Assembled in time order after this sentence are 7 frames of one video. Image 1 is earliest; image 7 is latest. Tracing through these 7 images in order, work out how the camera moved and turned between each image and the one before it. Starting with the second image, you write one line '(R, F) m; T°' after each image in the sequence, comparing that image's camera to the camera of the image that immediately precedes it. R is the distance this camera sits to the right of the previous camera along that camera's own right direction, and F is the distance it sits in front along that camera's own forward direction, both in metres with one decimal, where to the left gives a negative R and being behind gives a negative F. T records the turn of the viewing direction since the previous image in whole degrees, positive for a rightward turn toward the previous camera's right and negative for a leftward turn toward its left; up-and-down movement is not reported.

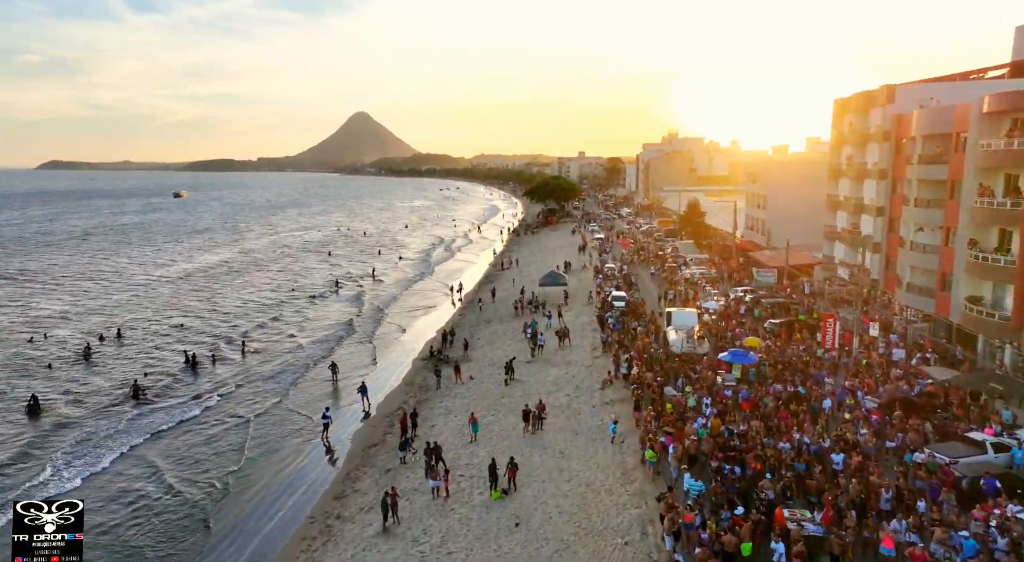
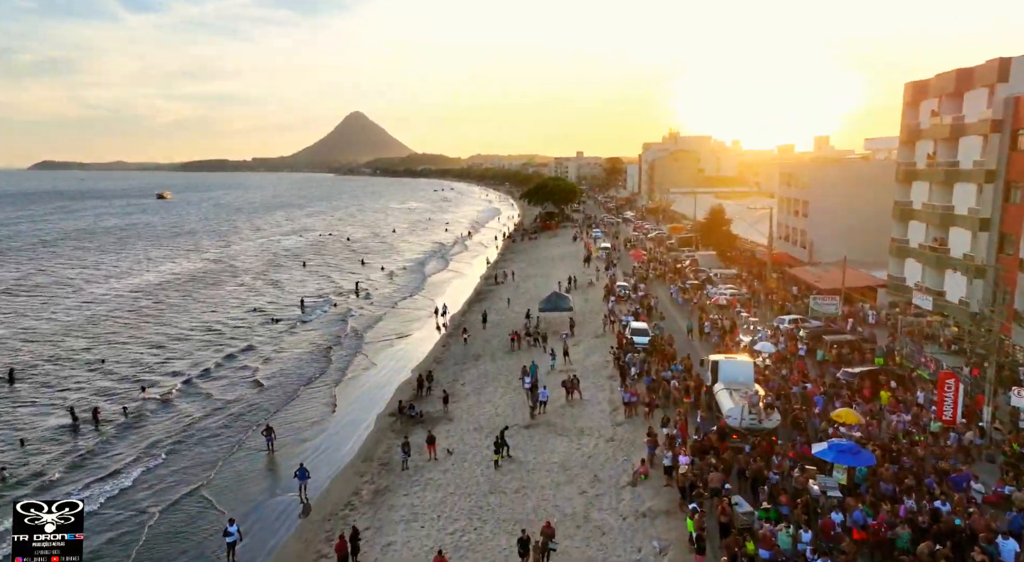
(+0.1, +8.1) m; 0°
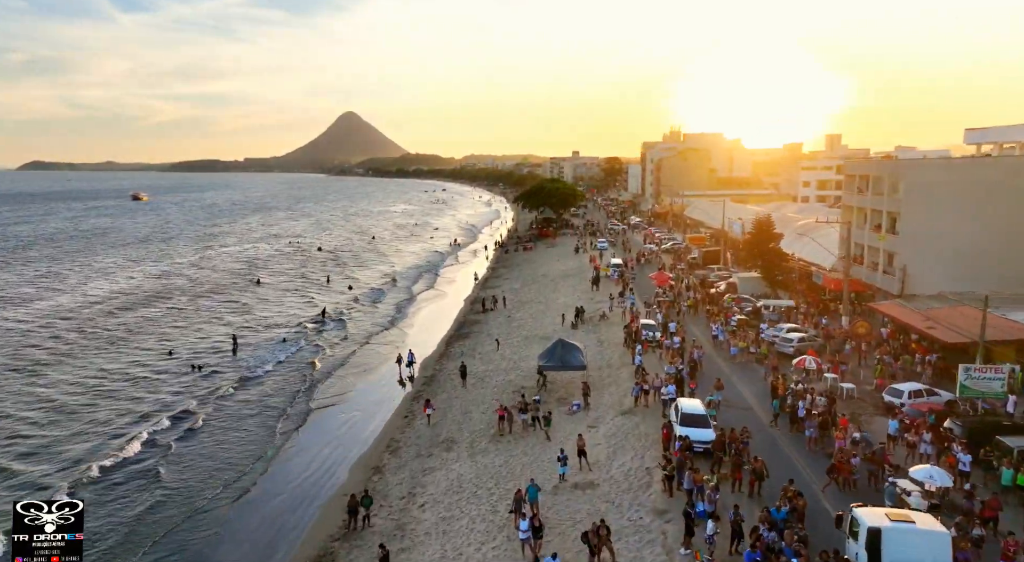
(+0.2, +11.3) m; 0°
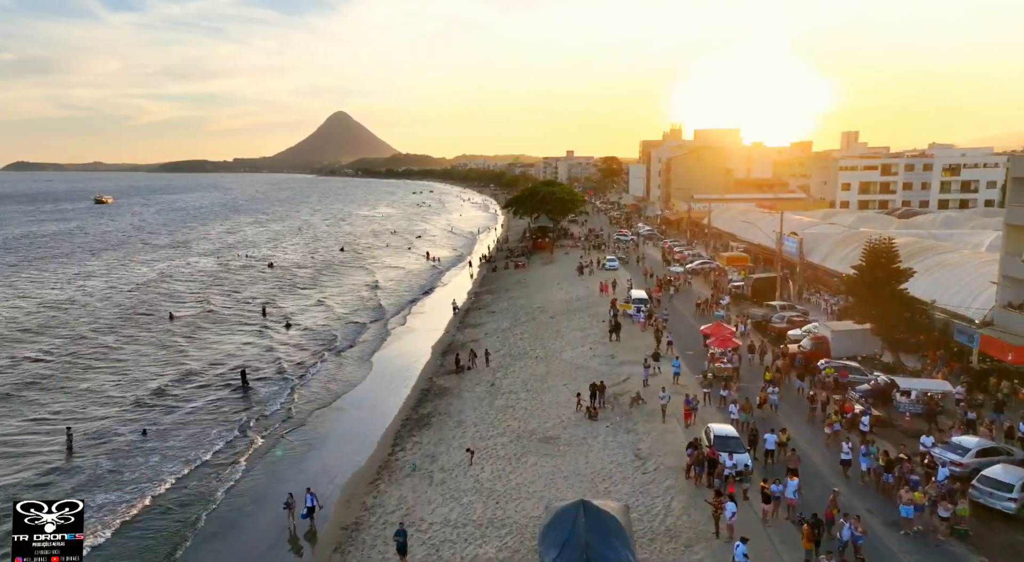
(+0.4, +14.3) m; +1°
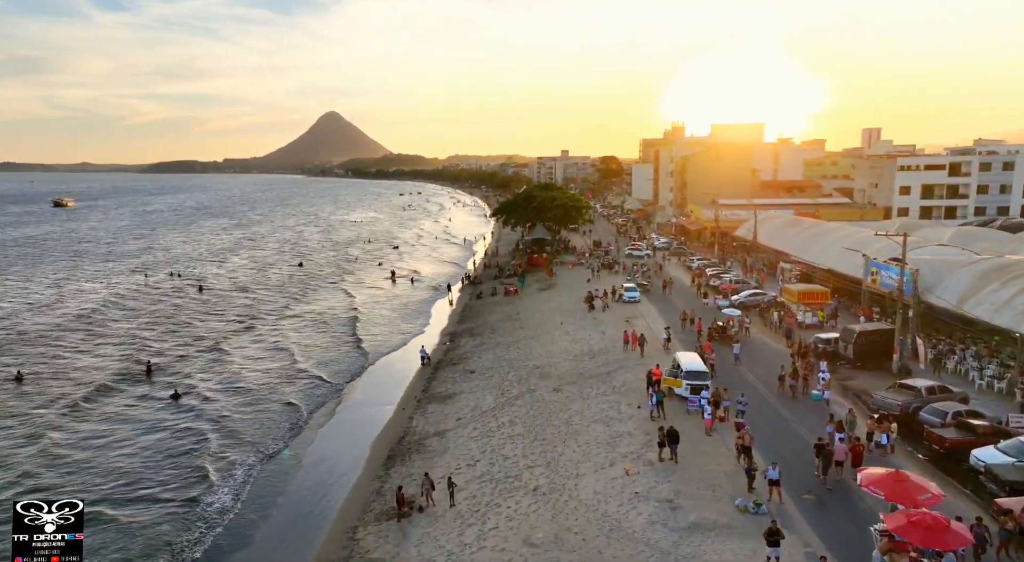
(+0.4, +14.4) m; 0°
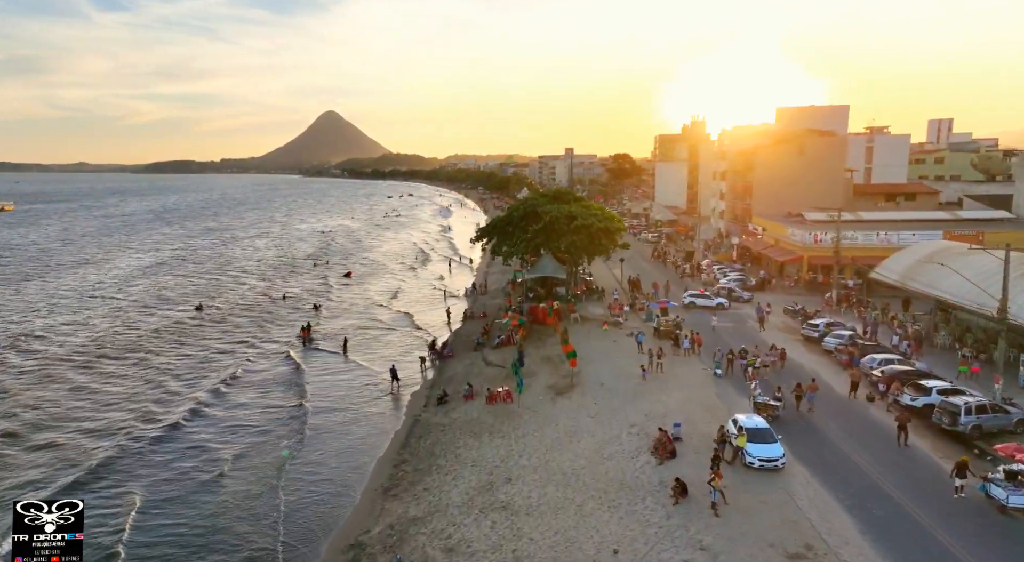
(+0.5, +25.7) m; 0°
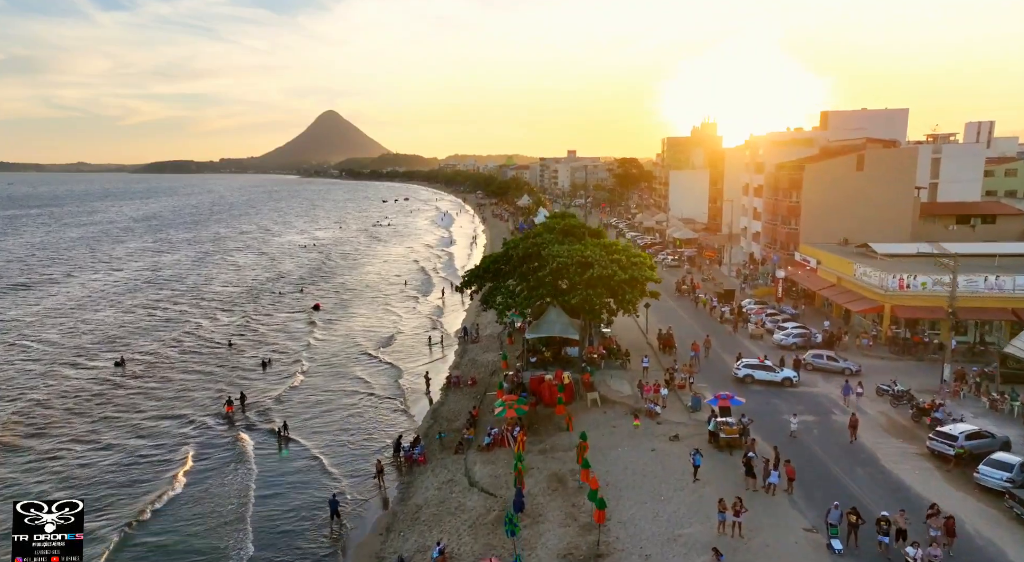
(+0.2, +11.3) m; 0°
